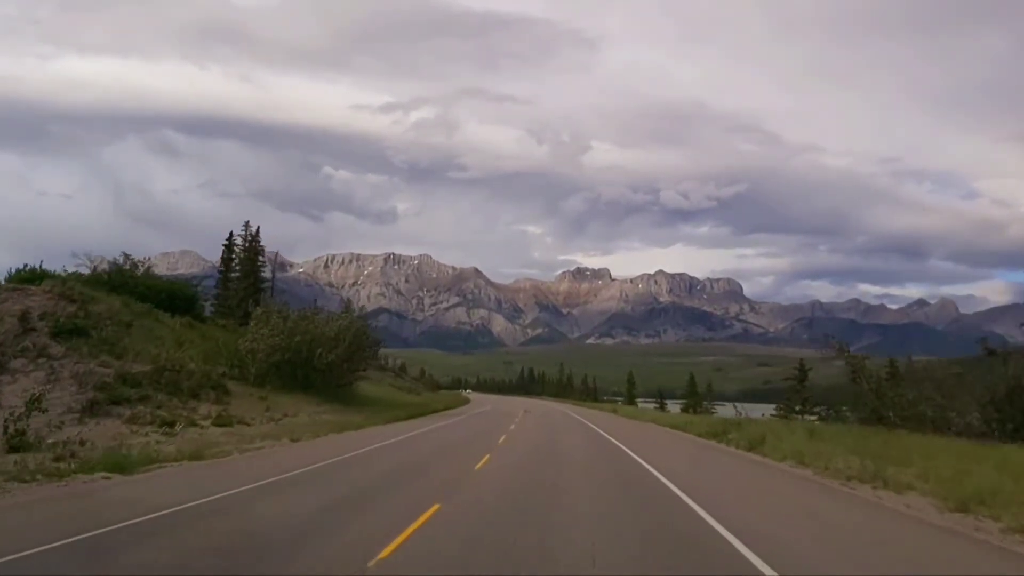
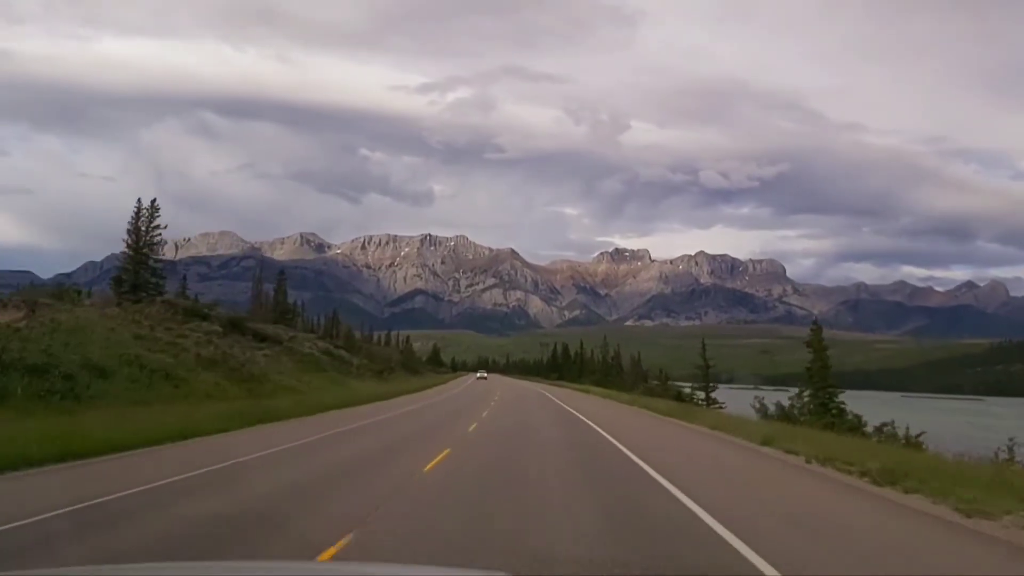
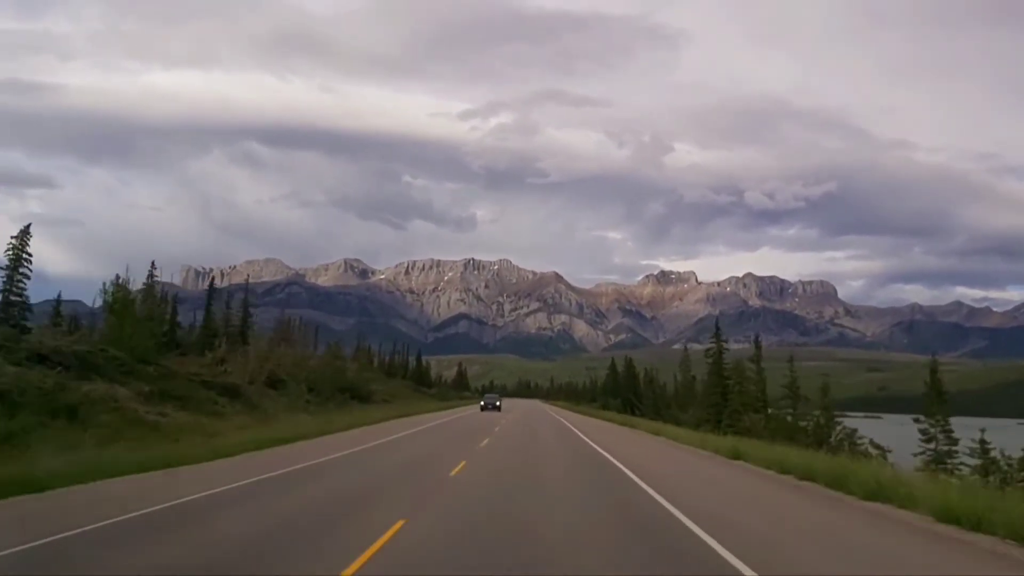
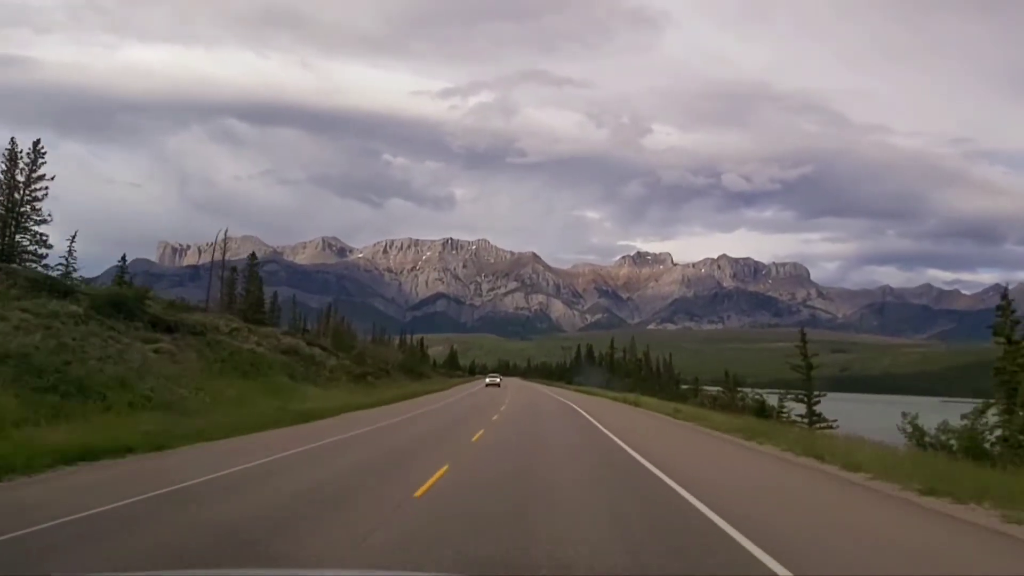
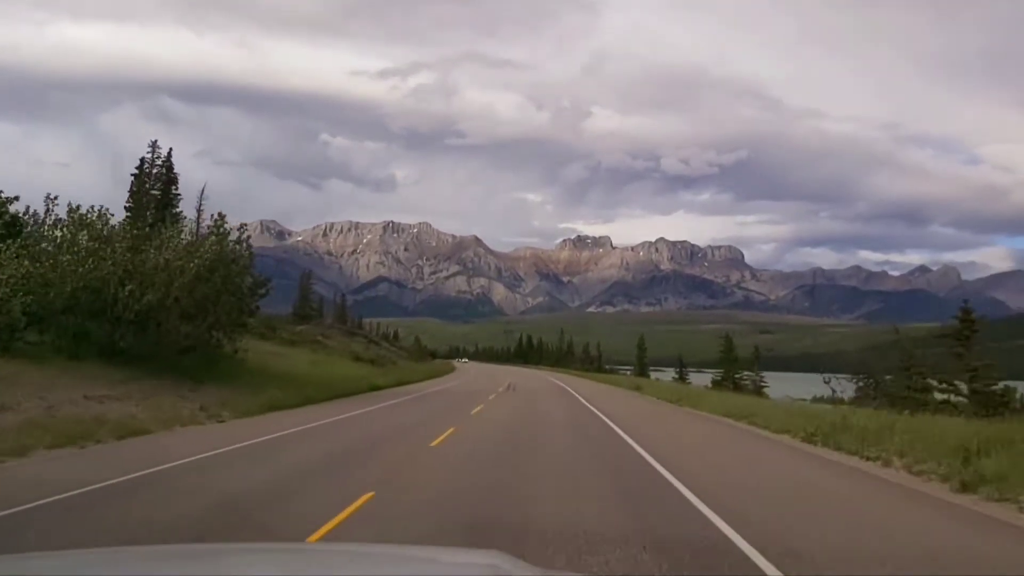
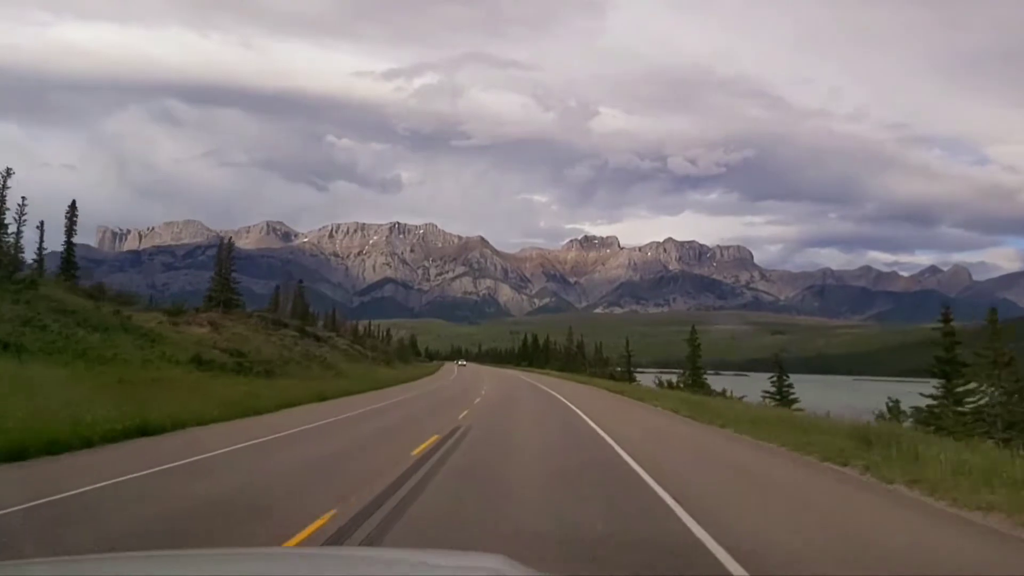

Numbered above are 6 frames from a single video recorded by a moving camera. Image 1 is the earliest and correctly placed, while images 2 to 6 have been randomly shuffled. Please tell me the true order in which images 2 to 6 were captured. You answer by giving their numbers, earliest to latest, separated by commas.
5, 6, 2, 4, 3
